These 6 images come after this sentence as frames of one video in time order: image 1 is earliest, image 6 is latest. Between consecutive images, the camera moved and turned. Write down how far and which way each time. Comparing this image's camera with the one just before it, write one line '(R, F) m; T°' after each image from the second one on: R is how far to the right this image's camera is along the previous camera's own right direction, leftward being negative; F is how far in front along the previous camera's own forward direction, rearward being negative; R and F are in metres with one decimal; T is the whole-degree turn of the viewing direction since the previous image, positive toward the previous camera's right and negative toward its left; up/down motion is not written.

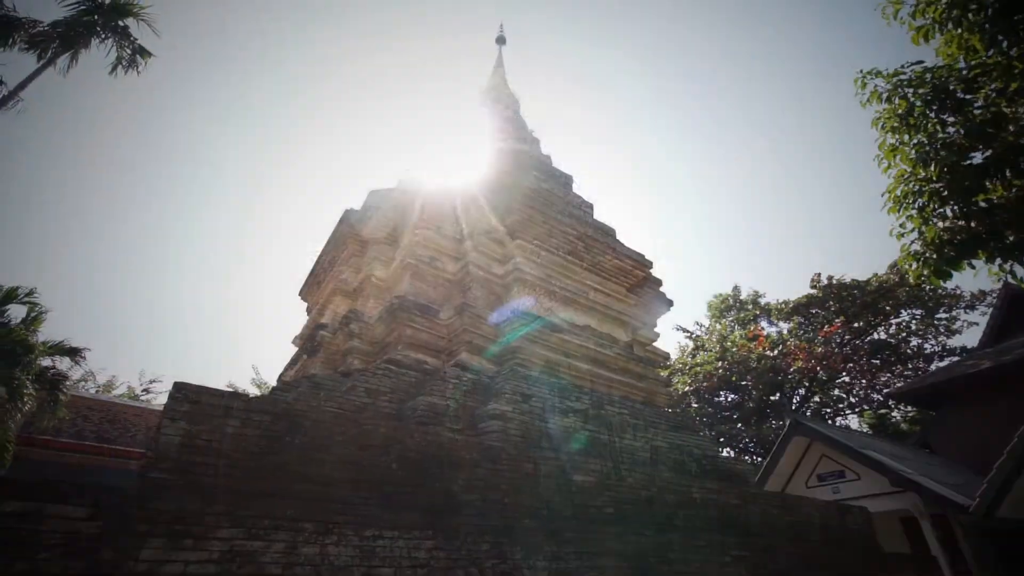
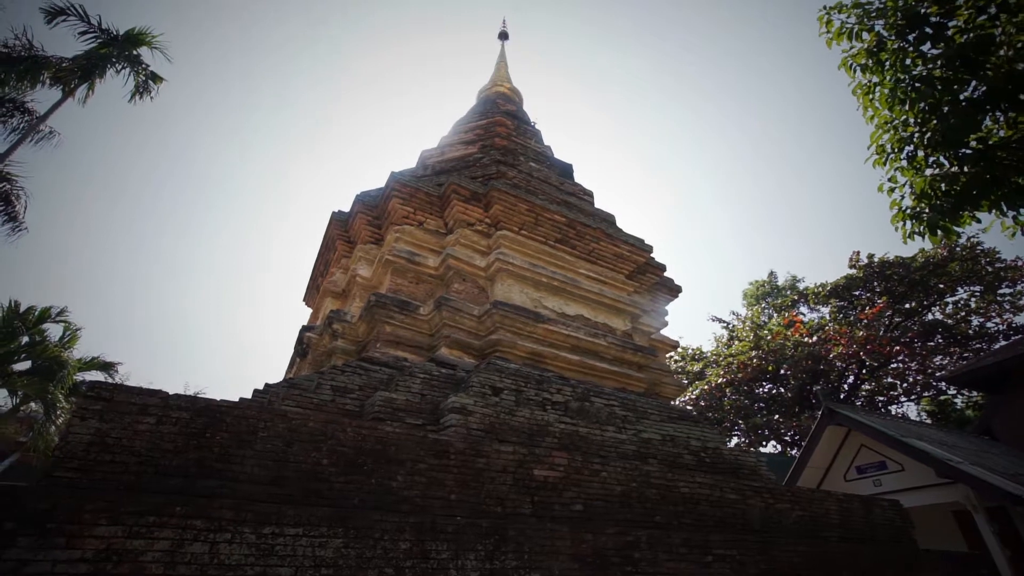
(+0.6, +0.2) m; -5°
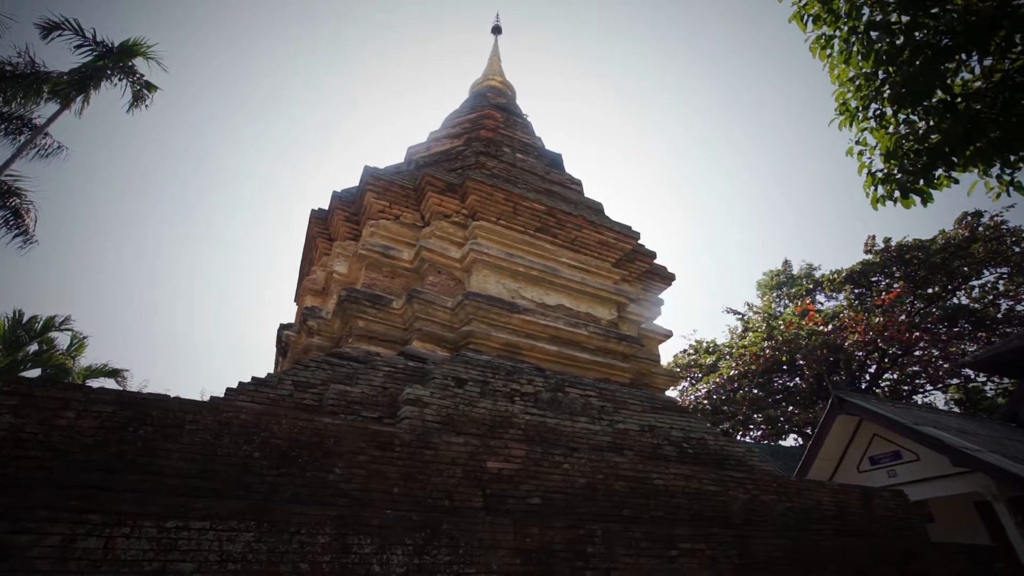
(+0.5, +0.2) m; -3°
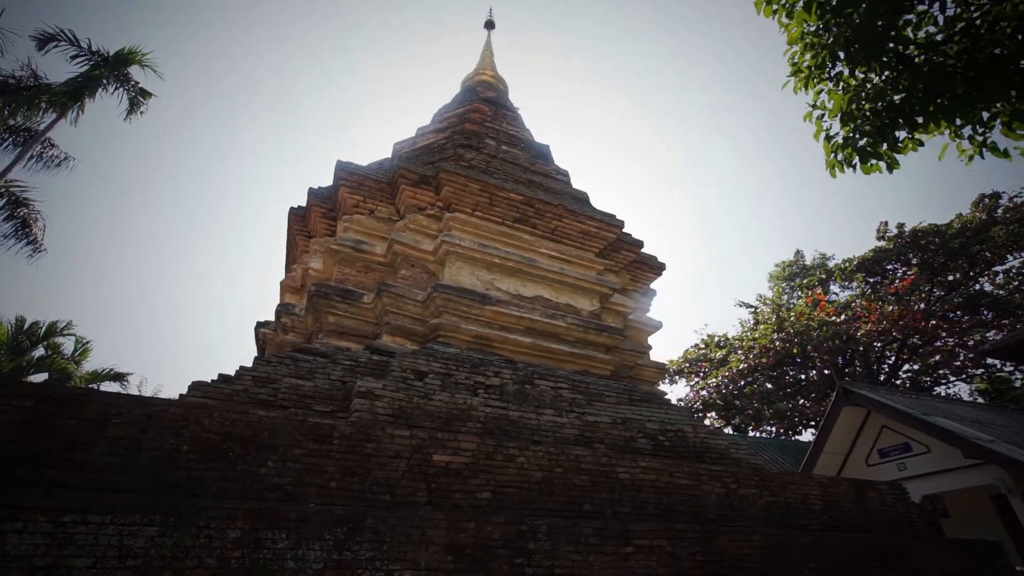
(+0.4, +0.1) m; -2°
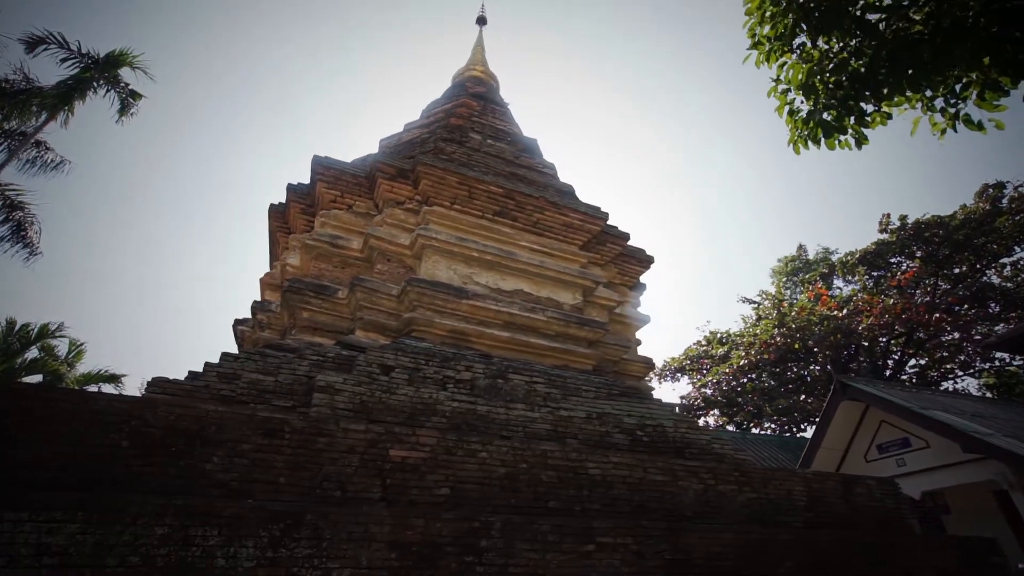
(+0.3, +0.1) m; -1°
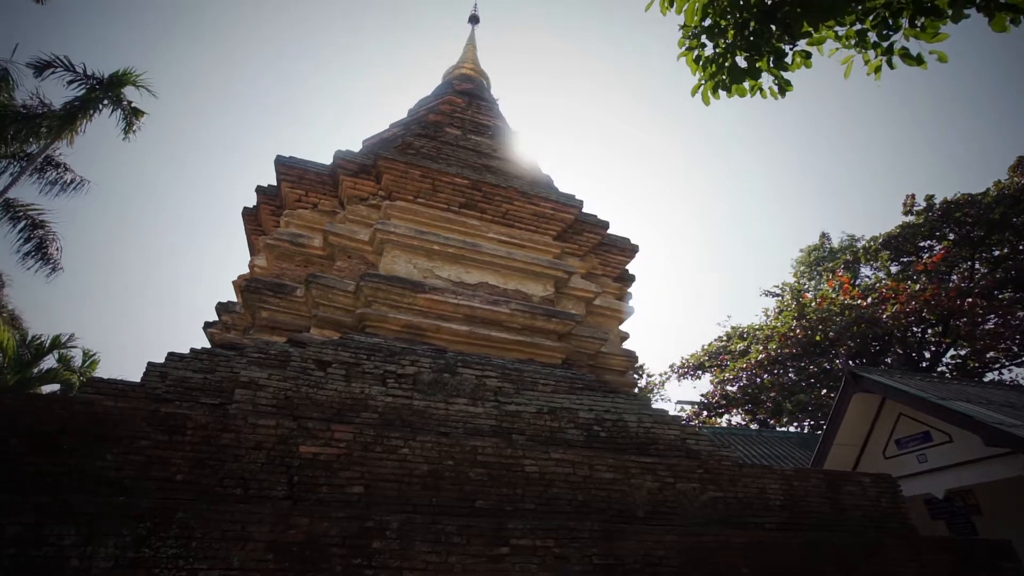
(+0.7, +0.2) m; -4°
